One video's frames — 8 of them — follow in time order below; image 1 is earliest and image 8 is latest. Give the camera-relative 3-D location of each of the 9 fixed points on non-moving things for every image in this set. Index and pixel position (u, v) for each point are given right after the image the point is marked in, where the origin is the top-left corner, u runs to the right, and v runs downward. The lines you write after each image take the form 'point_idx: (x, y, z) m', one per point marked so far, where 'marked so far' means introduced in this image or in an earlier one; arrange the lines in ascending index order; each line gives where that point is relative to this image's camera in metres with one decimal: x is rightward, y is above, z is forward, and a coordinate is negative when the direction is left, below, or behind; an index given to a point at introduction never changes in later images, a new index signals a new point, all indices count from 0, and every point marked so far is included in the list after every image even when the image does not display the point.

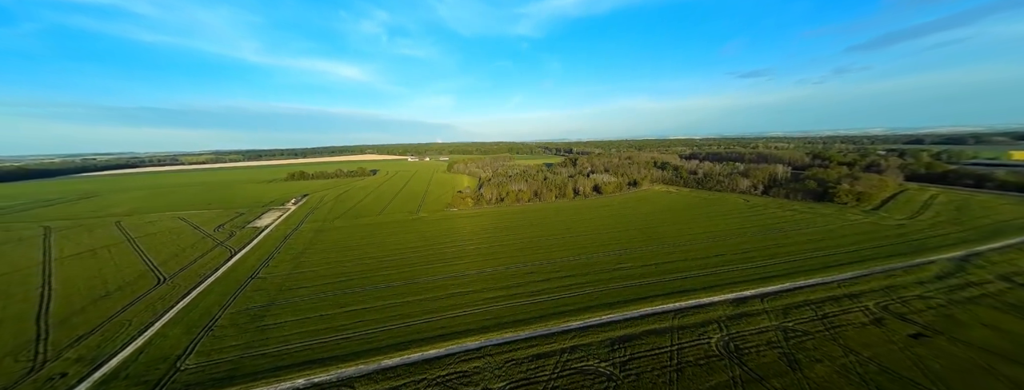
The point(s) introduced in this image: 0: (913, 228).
0: (+25.9, -2.6, +16.4) m
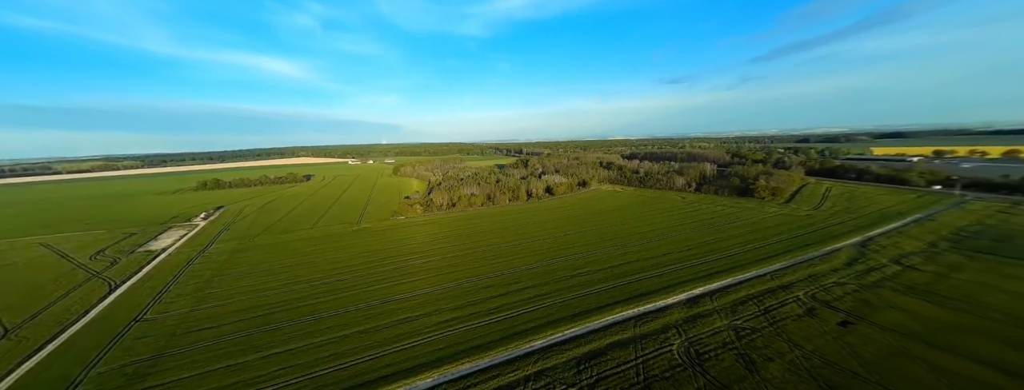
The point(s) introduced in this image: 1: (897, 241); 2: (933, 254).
0: (+22.9, -2.0, +19.2) m
1: (+22.0, -2.9, +14.4) m
2: (+21.6, -3.3, +12.7) m
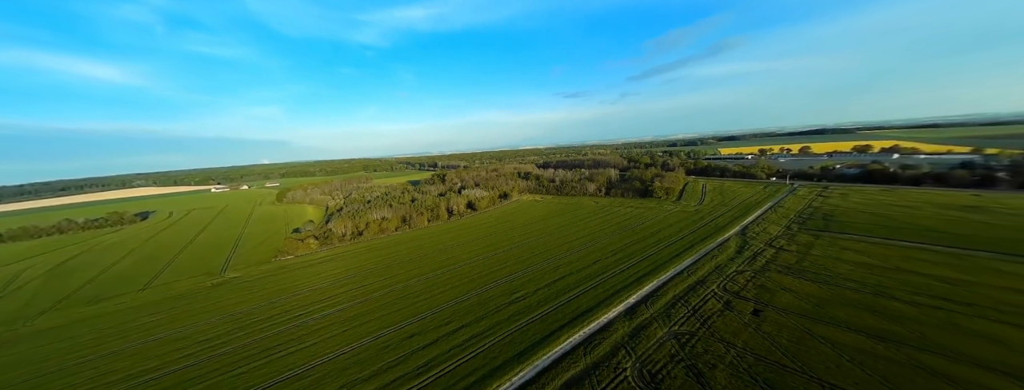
0: (+17.1, -1.6, +23.0) m
1: (+17.7, -2.2, +18.2) m
2: (+17.8, -2.7, +16.4) m
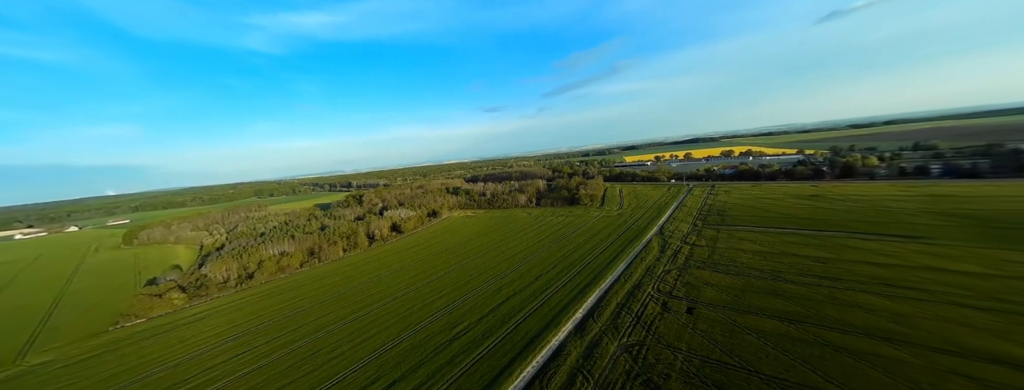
0: (+11.1, -2.0, +25.3) m
1: (+13.0, -2.3, +20.8) m
2: (+13.6, -2.6, +19.1) m
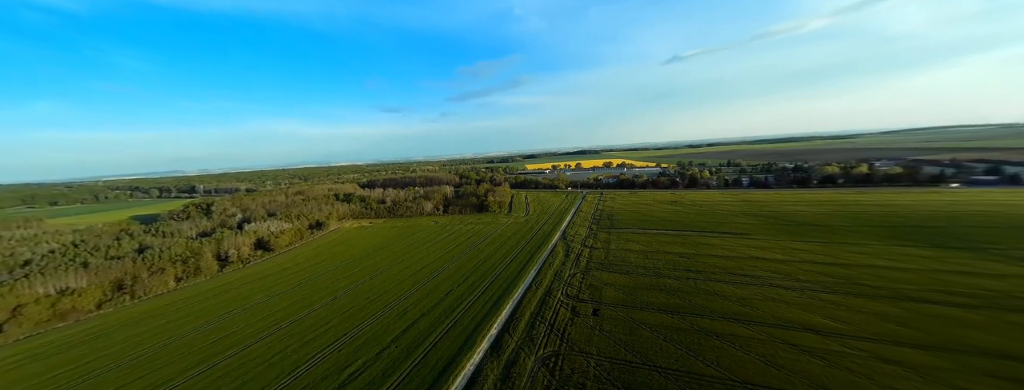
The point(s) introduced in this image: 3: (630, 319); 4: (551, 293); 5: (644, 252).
0: (+2.2, -2.6, +26.5) m
1: (+5.5, -2.8, +22.9) m
2: (+6.7, -3.0, +21.5) m
3: (+4.5, -4.7, +10.1) m
4: (+2.0, -5.0, +13.8) m
5: (+8.1, -3.5, +16.3) m
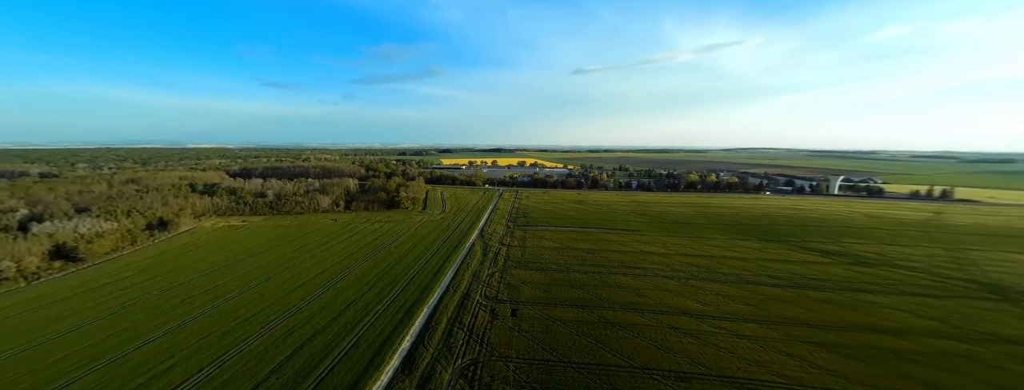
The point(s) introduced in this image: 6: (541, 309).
0: (-5.9, -2.4, +25.4) m
1: (-1.6, -2.7, +23.0) m
2: (0.0, -3.0, +22.0) m
3: (+1.3, -4.8, +10.5) m
4: (-2.2, -5.1, +13.2) m
5: (+2.9, -3.5, +17.4) m
6: (+1.2, -4.7, +11.1) m
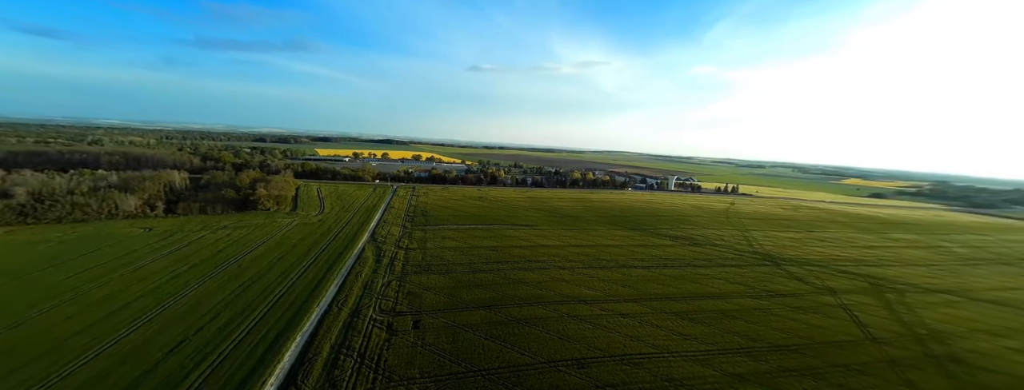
0: (-14.4, -2.4, +21.1) m
1: (-9.5, -2.6, +20.4) m
2: (-7.7, -2.8, +20.1) m
3: (-2.2, -4.8, +9.9) m
4: (-6.5, -5.1, +11.2) m
5: (-3.3, -3.4, +16.9) m
6: (-2.6, -4.7, +10.4) m
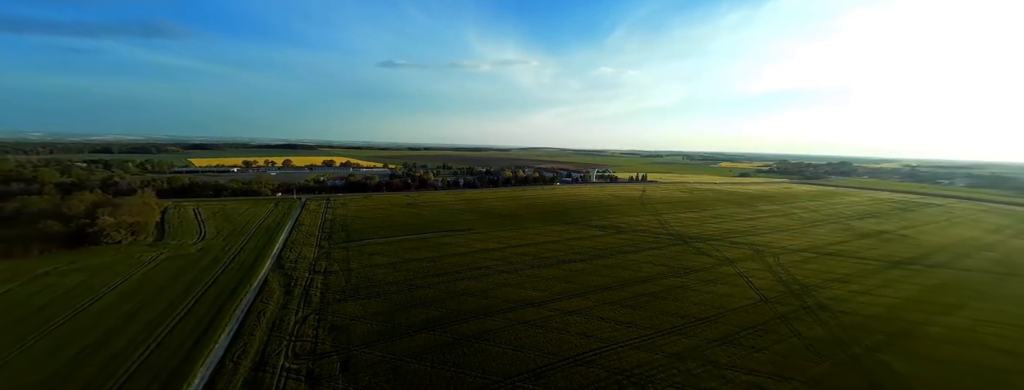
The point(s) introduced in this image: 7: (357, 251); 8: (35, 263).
0: (-18.7, -4.1, +16.6) m
1: (-13.8, -3.8, +17.1) m
2: (-12.0, -3.9, +17.2) m
3: (-4.0, -5.3, +8.7) m
4: (-8.4, -6.0, +8.9) m
5: (-6.9, -4.0, +15.2) m
6: (-4.4, -5.2, +9.1) m
7: (-10.1, -3.7, +17.4) m
8: (-28.0, -5.3, +14.7) m
